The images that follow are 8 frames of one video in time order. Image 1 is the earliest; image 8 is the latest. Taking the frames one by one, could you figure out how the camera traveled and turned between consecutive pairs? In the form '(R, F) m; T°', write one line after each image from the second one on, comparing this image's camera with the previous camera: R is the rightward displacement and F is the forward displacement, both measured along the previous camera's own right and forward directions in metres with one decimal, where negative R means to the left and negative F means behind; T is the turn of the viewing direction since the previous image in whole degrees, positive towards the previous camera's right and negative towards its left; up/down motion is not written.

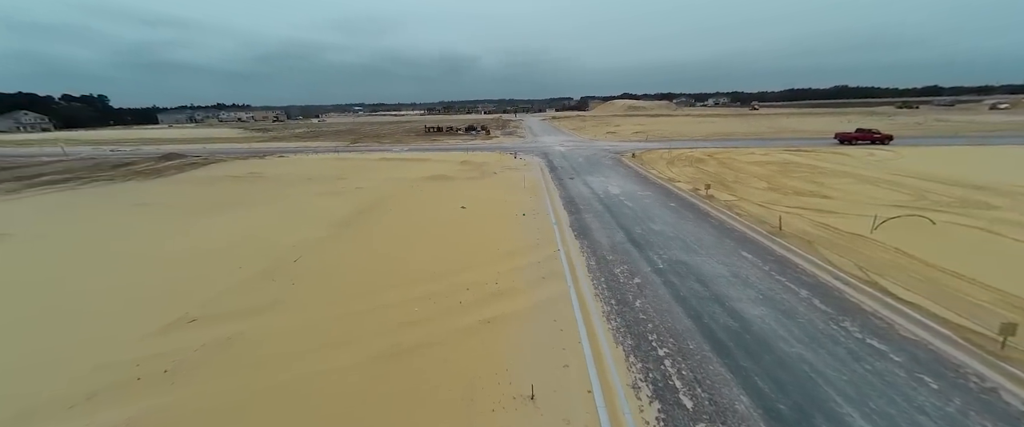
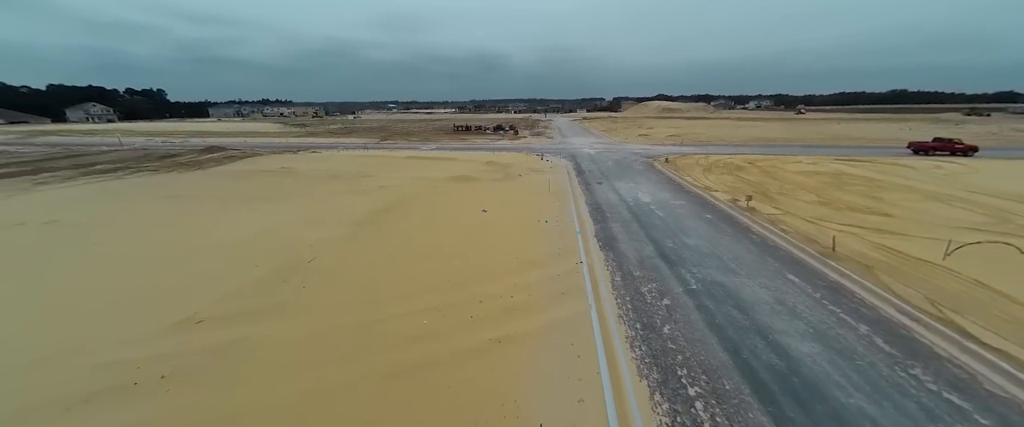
(+0.1, +0.4) m; -4°
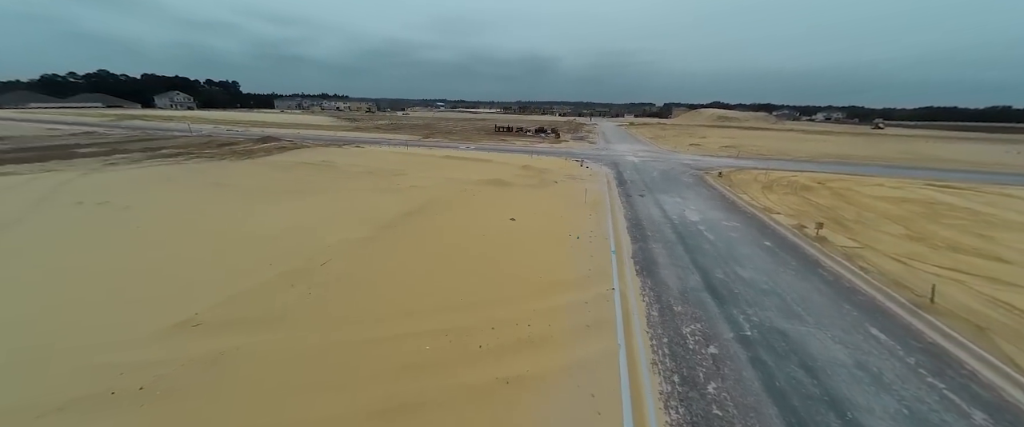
(+0.1, +0.7) m; -6°
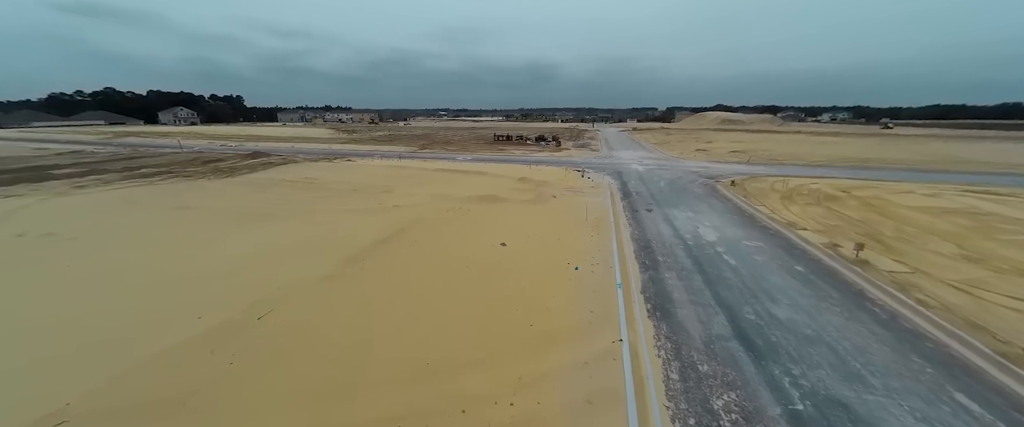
(+0.4, +1.2) m; -1°
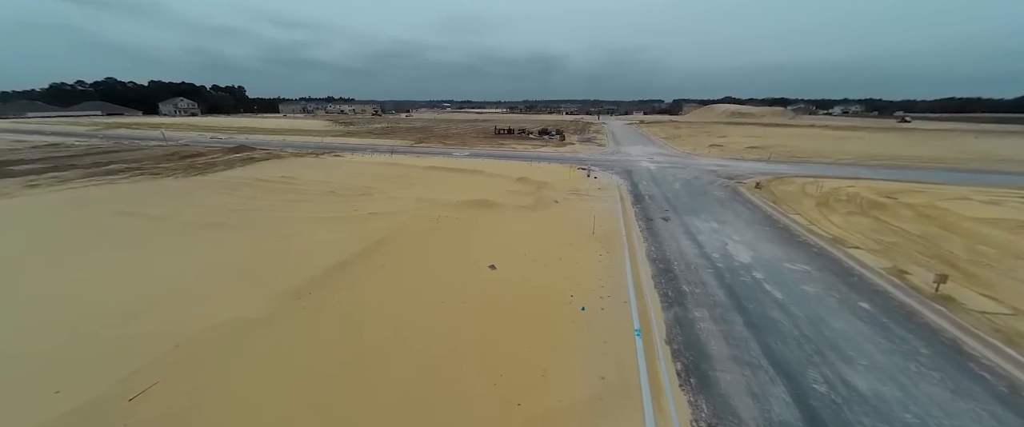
(+0.3, +1.7) m; -1°
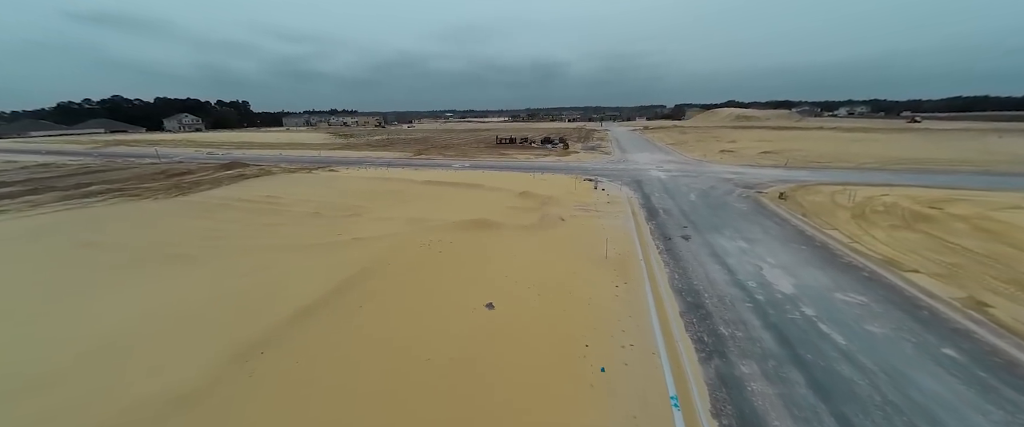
(+0.1, +1.1) m; -1°
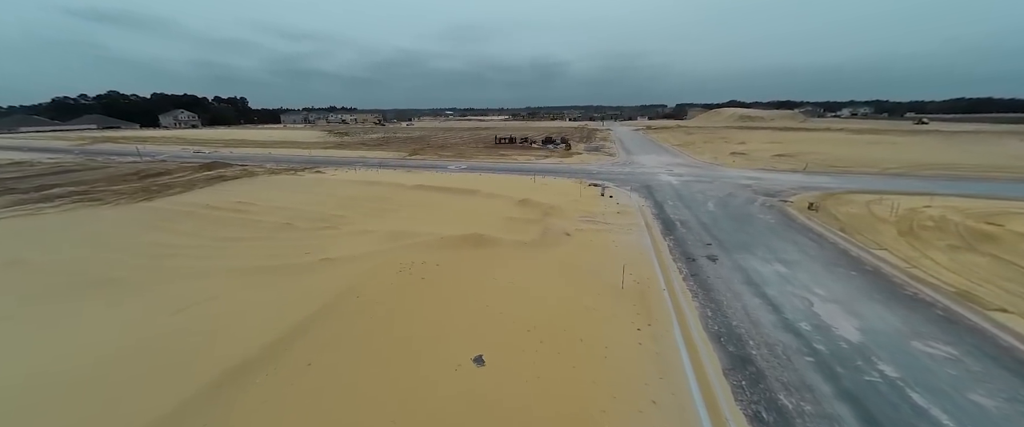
(+0.1, +1.4) m; 0°
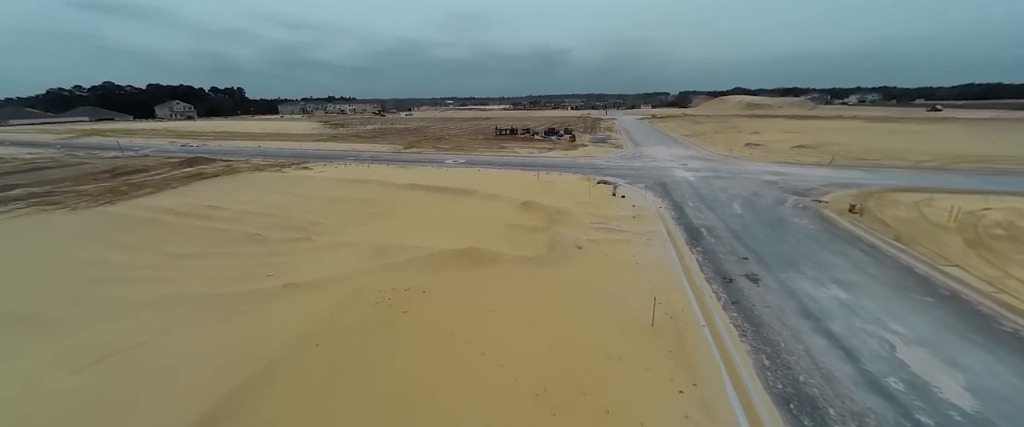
(0.0, +1.4) m; 0°
